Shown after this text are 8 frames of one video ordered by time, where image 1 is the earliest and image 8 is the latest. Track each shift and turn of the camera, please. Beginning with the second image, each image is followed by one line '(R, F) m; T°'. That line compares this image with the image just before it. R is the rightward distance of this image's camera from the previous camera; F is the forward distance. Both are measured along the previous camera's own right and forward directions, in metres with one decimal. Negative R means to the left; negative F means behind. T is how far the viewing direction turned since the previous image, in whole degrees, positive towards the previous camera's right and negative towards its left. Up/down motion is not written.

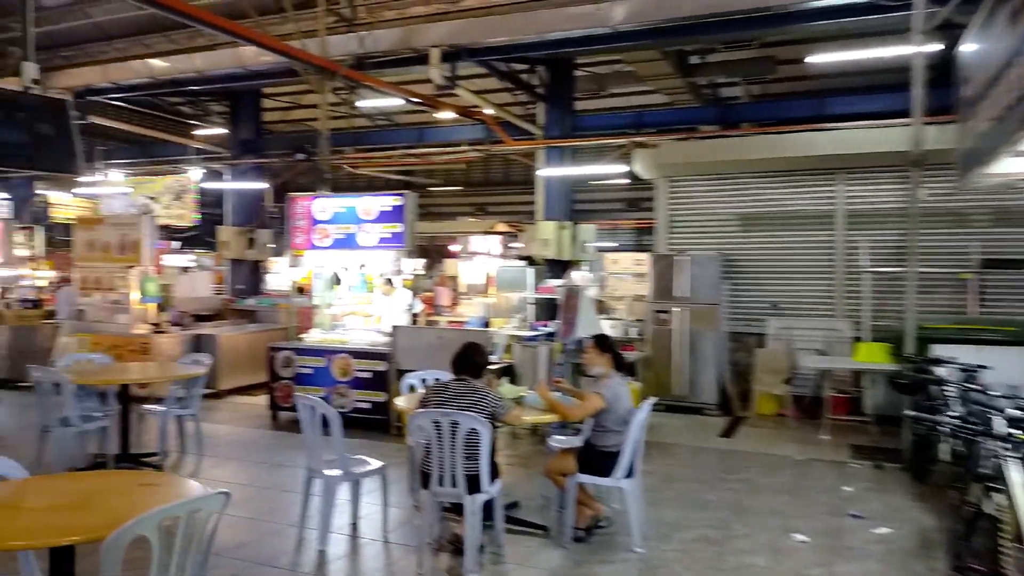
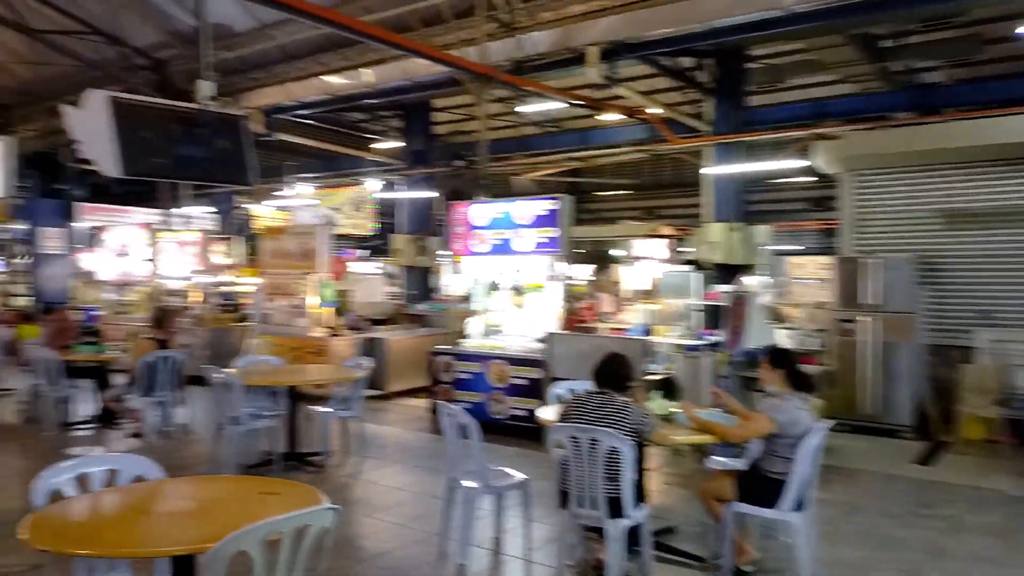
(+0.1, +0.3) m; -13°
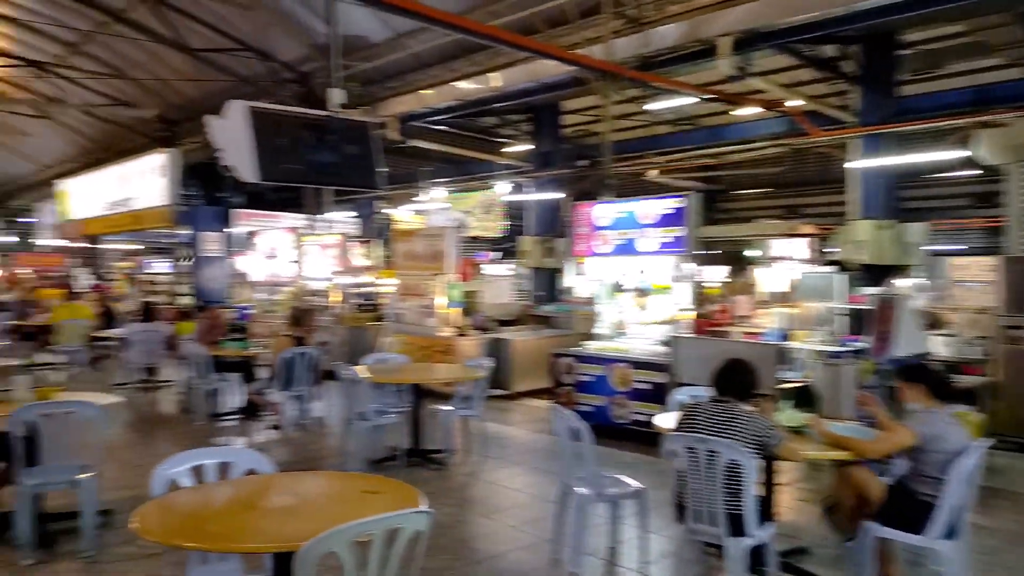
(+0.1, +0.1) m; -10°
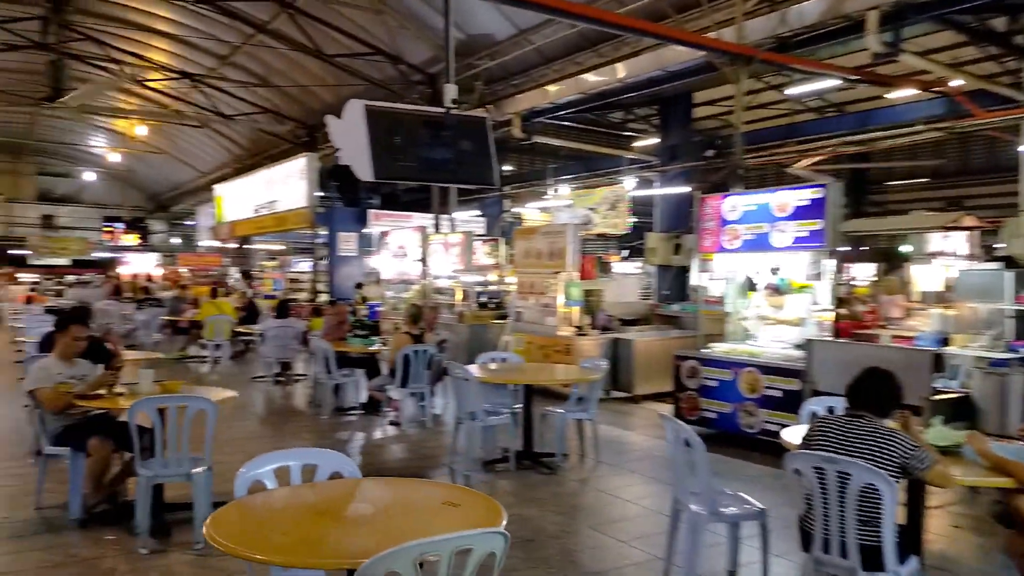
(+0.1, +0.2) m; -10°
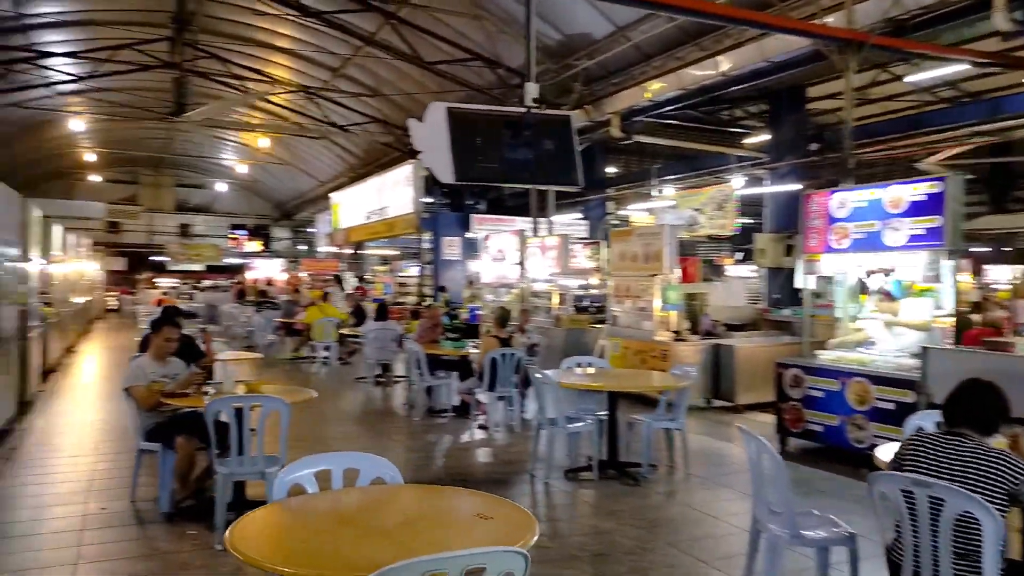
(+0.2, +0.1) m; -8°
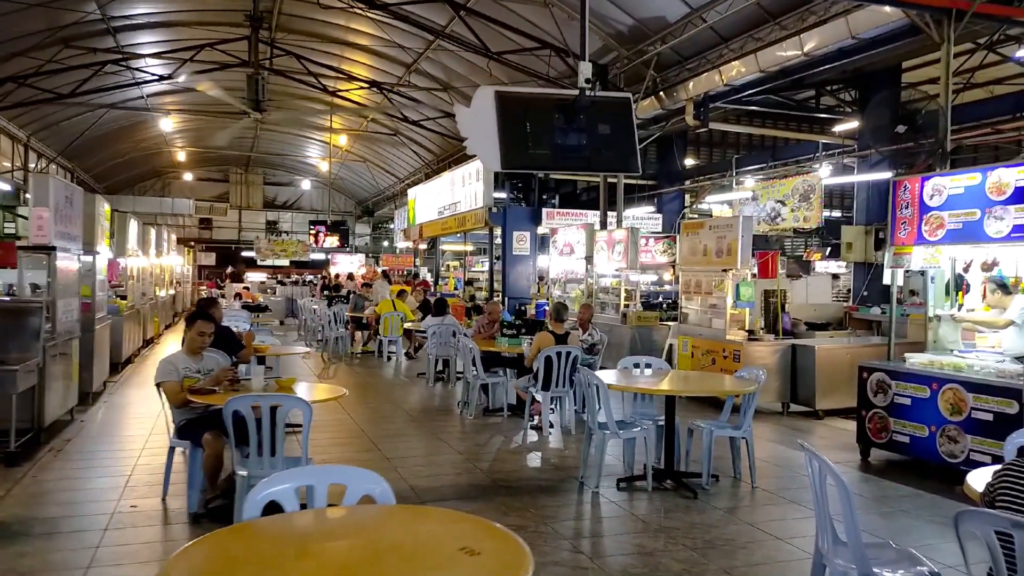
(+0.2, +0.3) m; -6°
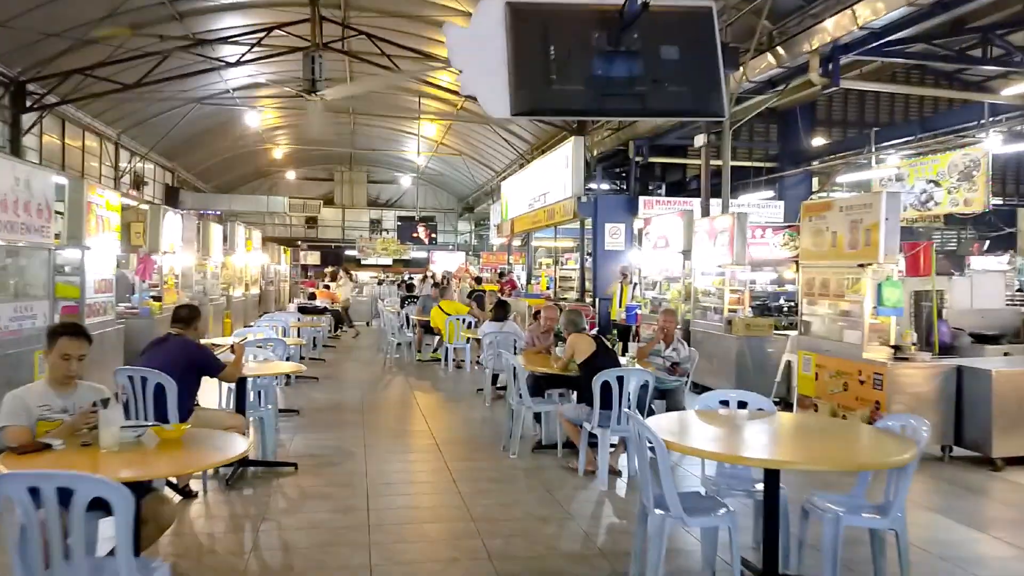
(+0.4, +1.6) m; -9°
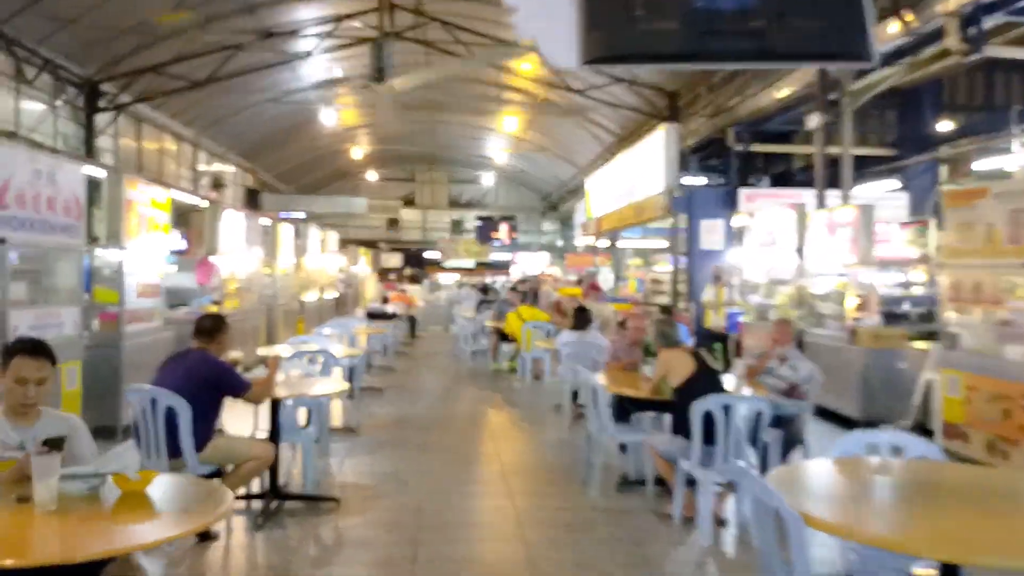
(0.0, +0.8) m; -6°
